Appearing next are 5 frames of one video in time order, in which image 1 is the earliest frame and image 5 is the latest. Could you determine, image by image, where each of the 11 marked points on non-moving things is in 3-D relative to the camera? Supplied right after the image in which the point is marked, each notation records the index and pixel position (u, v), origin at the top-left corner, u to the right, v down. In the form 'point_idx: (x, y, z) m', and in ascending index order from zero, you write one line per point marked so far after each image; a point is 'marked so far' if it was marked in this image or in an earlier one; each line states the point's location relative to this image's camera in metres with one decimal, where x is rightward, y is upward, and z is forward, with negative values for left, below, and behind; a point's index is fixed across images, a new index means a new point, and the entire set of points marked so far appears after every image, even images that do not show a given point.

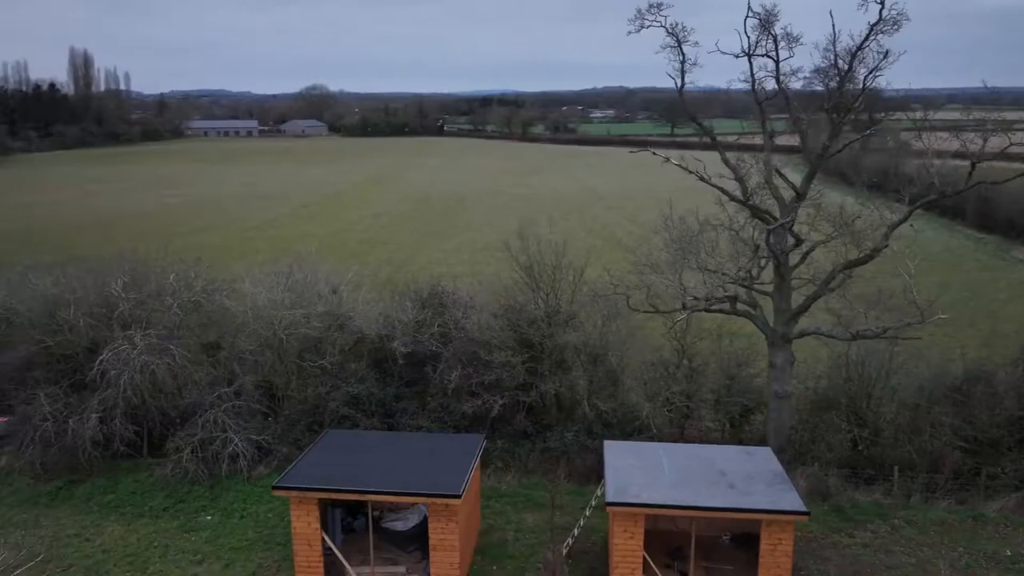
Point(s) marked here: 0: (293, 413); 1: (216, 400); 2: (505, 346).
0: (-3.9, -2.2, +15.7) m
1: (-5.1, -1.9, +15.4) m
2: (-0.1, -1.0, +15.7) m
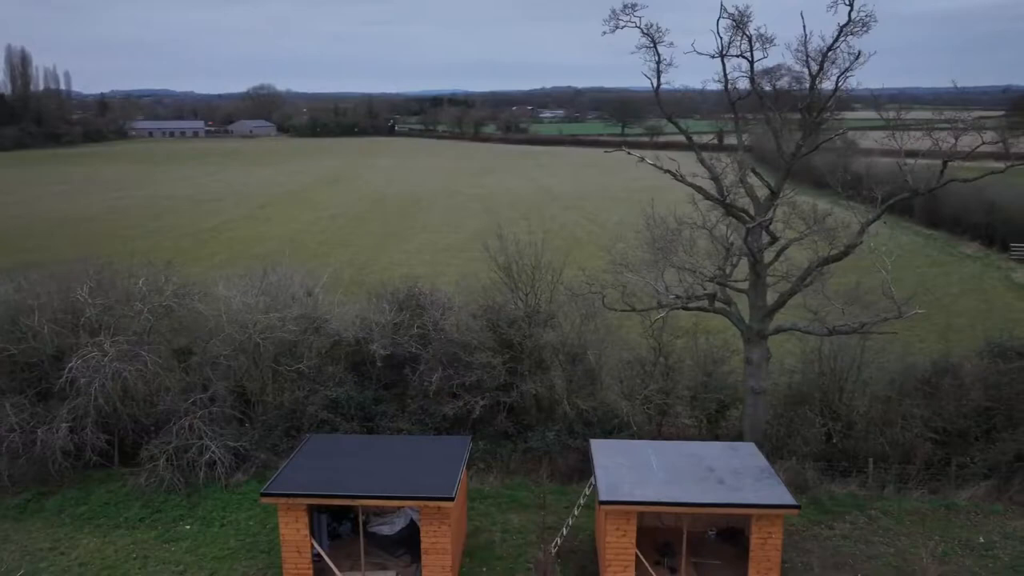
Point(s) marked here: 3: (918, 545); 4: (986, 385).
0: (-4.2, -2.3, +15.5) m
1: (-5.5, -2.0, +15.1) m
2: (-0.5, -1.0, +15.6) m
3: (+6.0, -3.8, +13.1) m
4: (+8.4, -1.7, +15.7) m
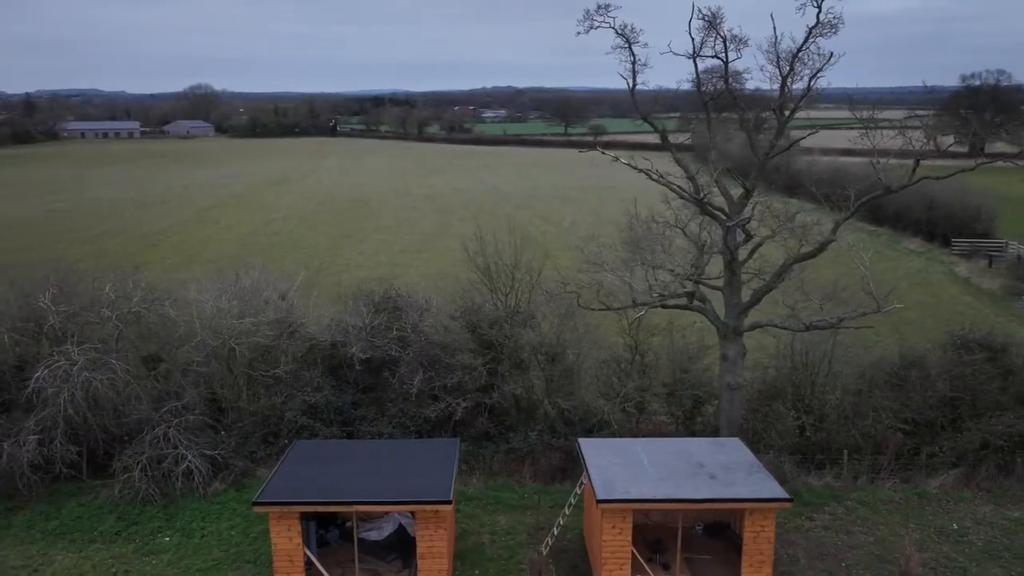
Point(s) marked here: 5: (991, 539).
0: (-4.5, -2.3, +15.2) m
1: (-5.7, -2.1, +14.7) m
2: (-0.8, -1.1, +15.6) m
3: (+5.8, -3.7, +13.4) m
4: (+8.0, -1.6, +16.2) m
5: (+7.2, -3.8, +13.3) m
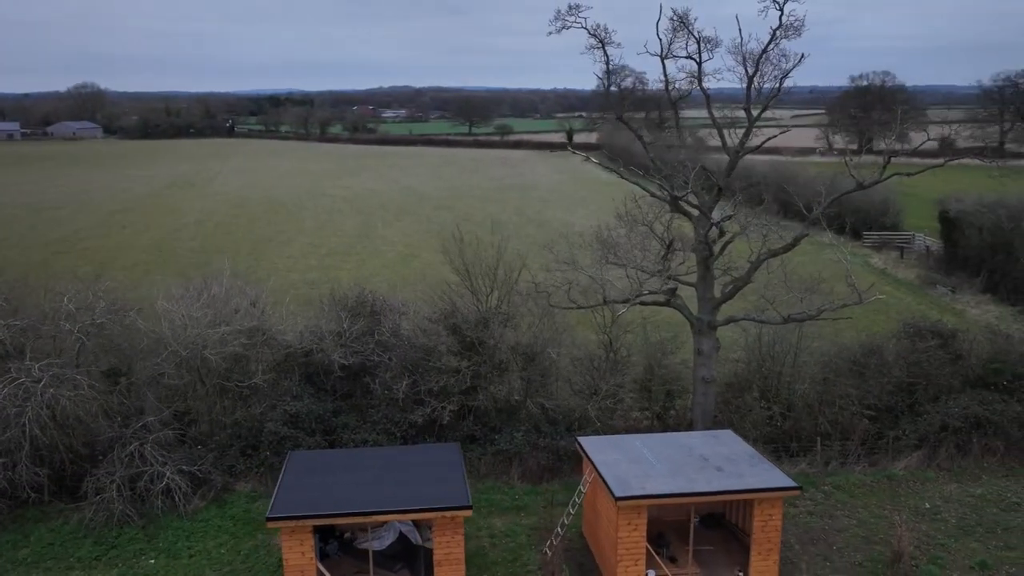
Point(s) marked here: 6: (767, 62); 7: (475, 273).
0: (-4.8, -2.5, +14.6) m
1: (-5.9, -2.3, +13.9) m
2: (-1.1, -1.1, +15.4) m
3: (+5.8, -3.6, +14.0) m
4: (+7.6, -1.4, +17.0) m
5: (+7.1, -3.6, +14.0) m
6: (+4.5, +4.0, +15.6) m
7: (-0.7, +0.3, +16.4) m
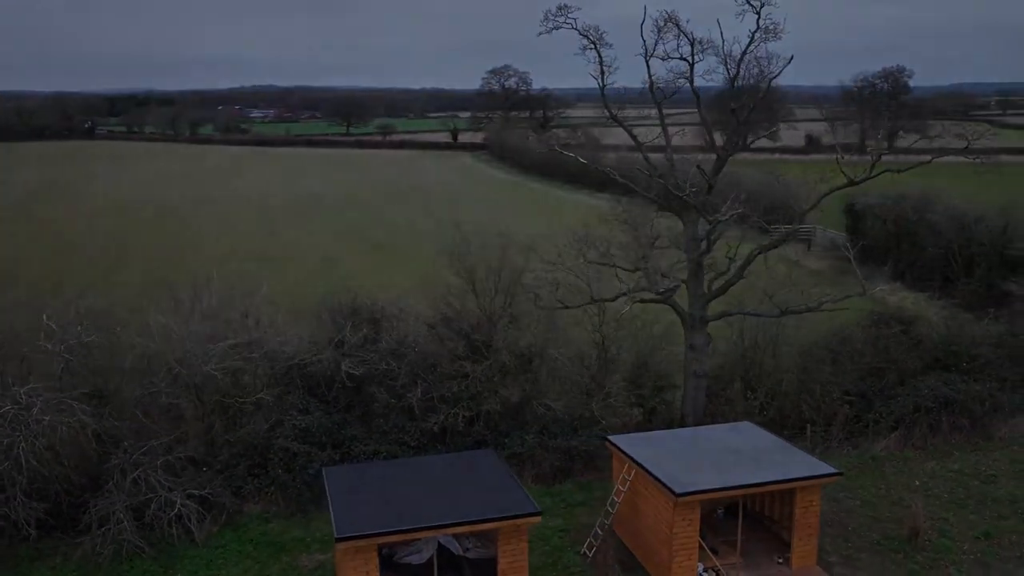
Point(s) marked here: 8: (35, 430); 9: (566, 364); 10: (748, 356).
0: (-4.5, -2.6, +13.8) m
1: (-5.5, -2.5, +13.0) m
2: (-1.0, -1.2, +15.1) m
3: (+6.1, -3.5, +14.8) m
4: (+7.3, -1.2, +17.9) m
5: (+7.4, -3.4, +15.0) m
6: (+4.4, +4.1, +16.1) m
7: (-0.8, +0.2, +16.2) m
8: (-6.5, -1.9, +12.1) m
9: (+1.0, -1.4, +16.6) m
10: (+4.7, -1.4, +18.1) m
